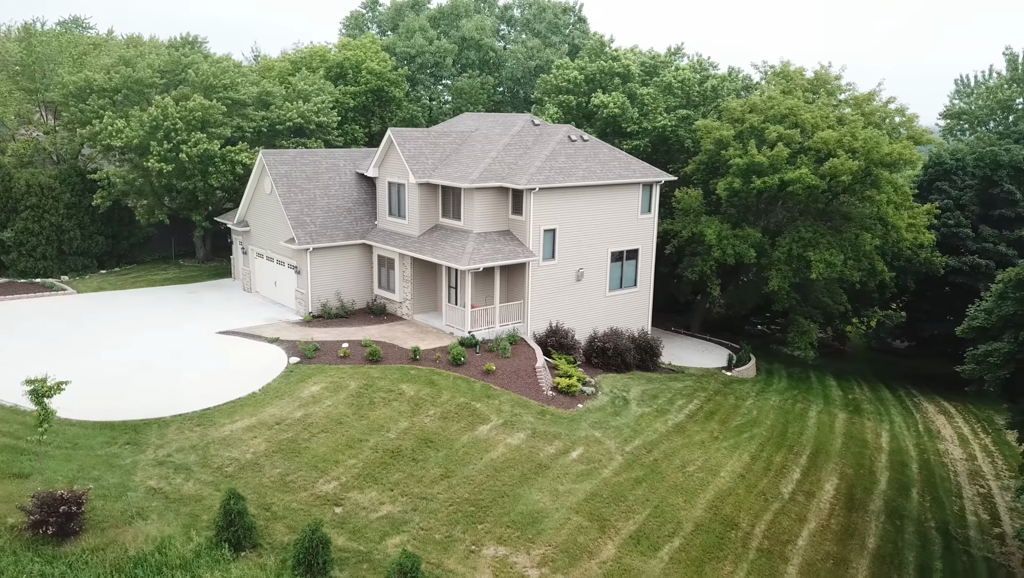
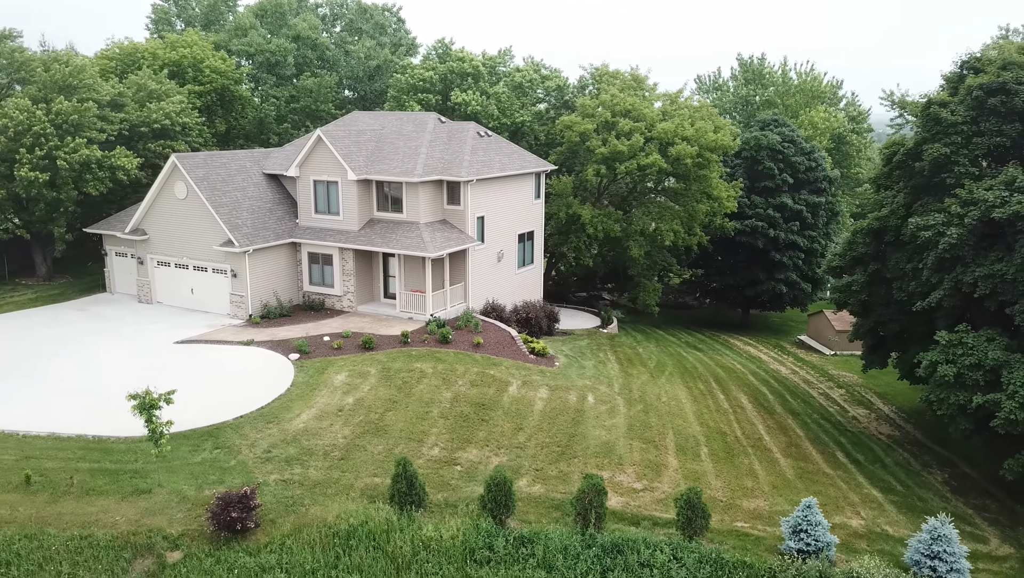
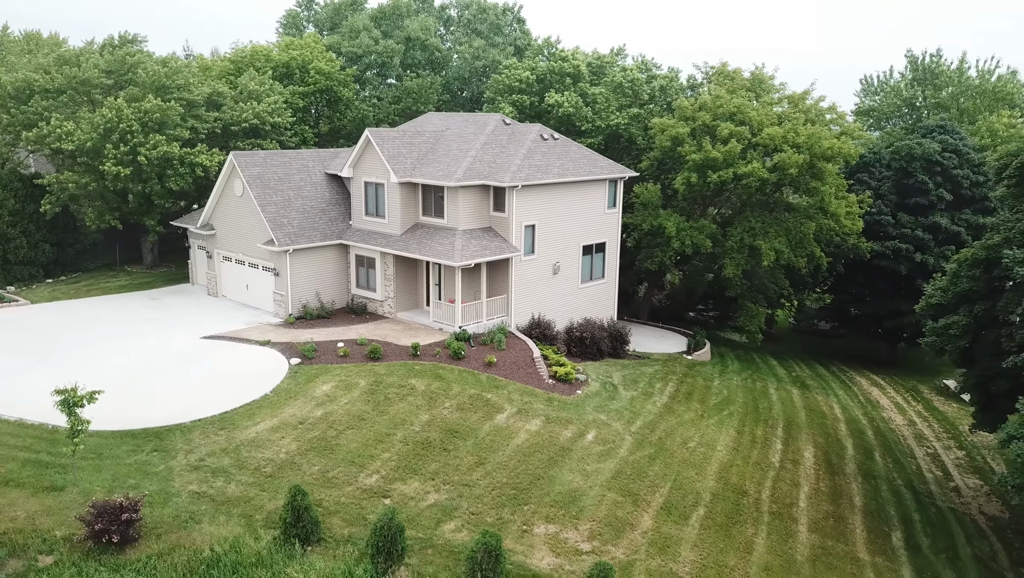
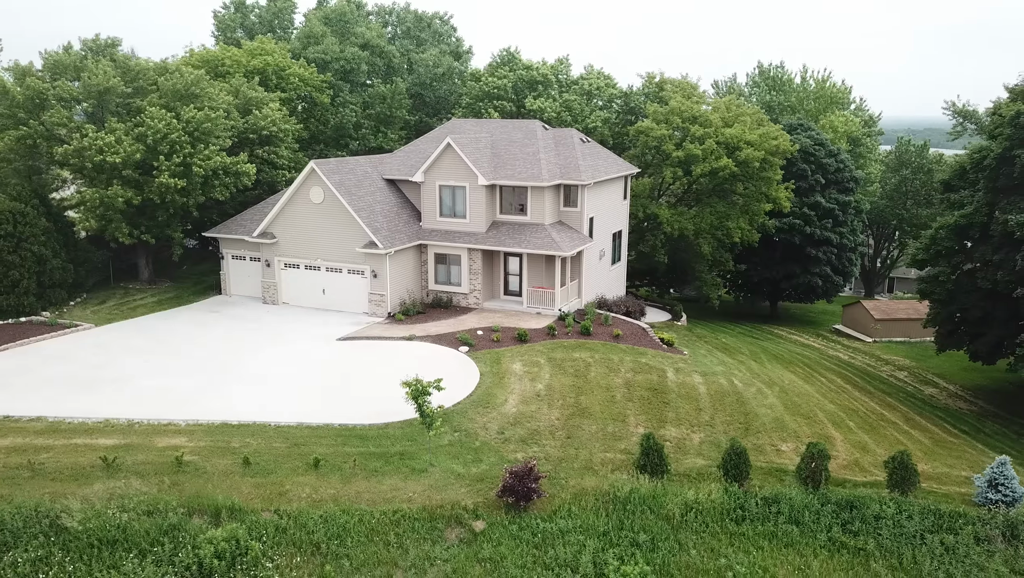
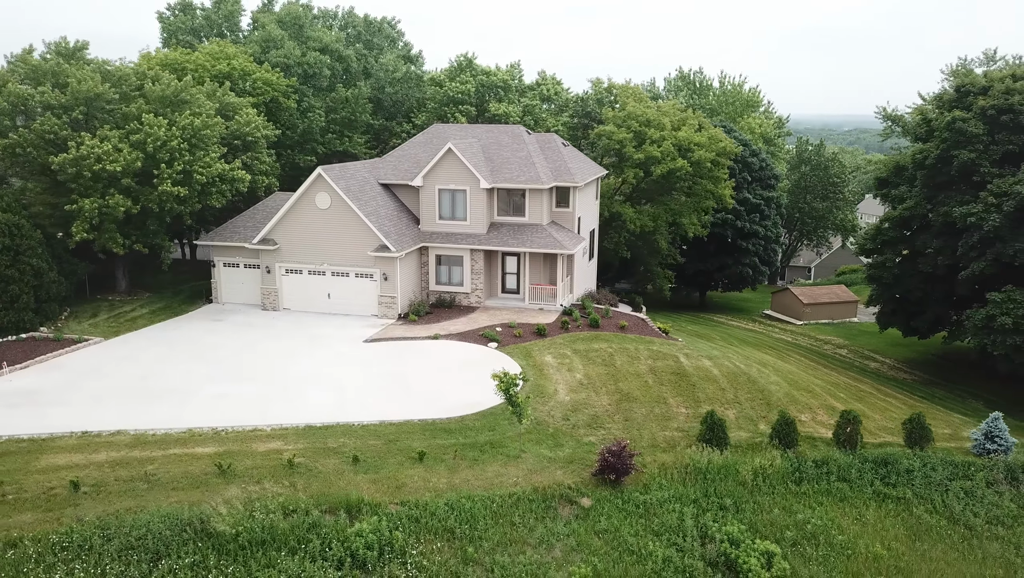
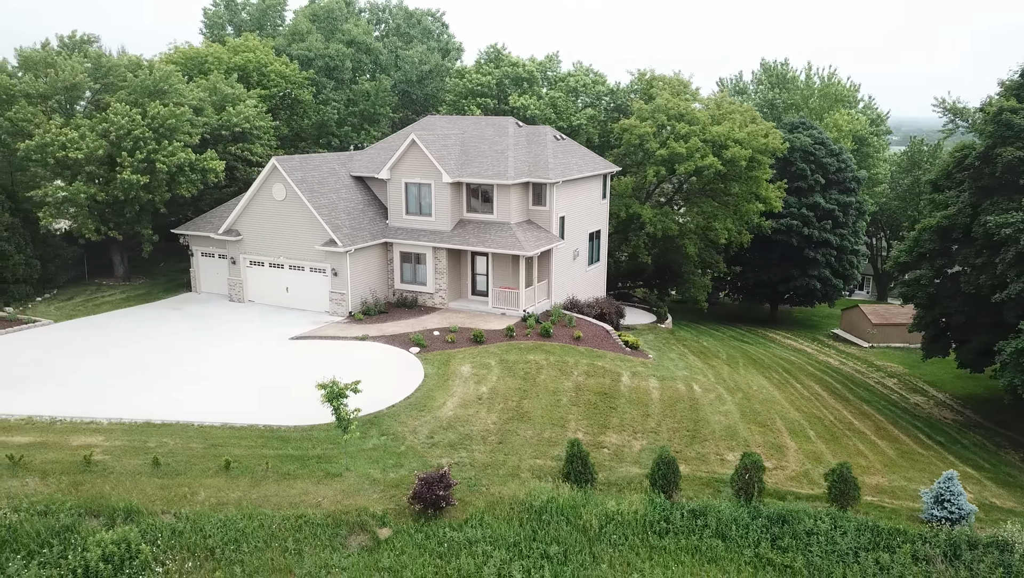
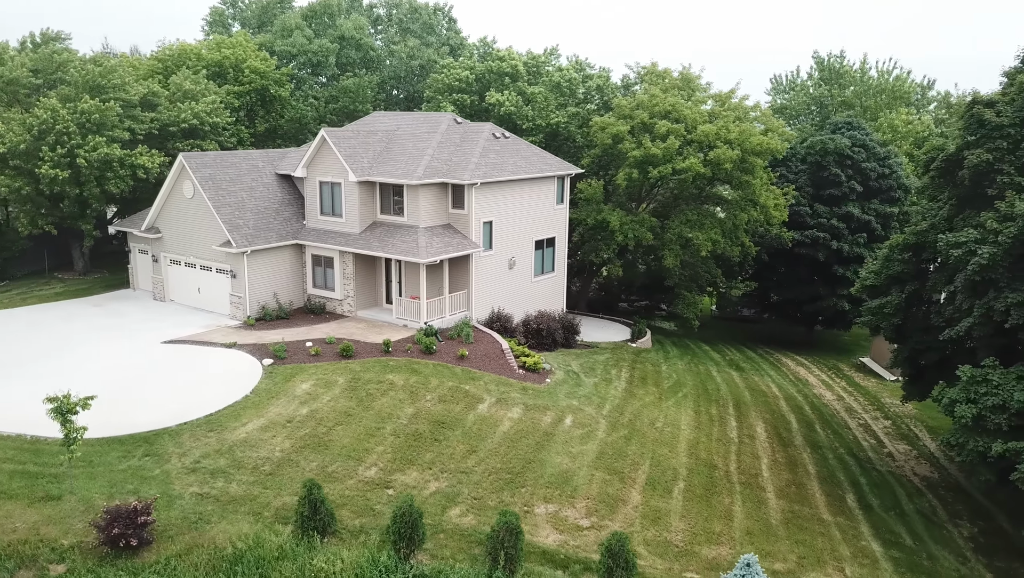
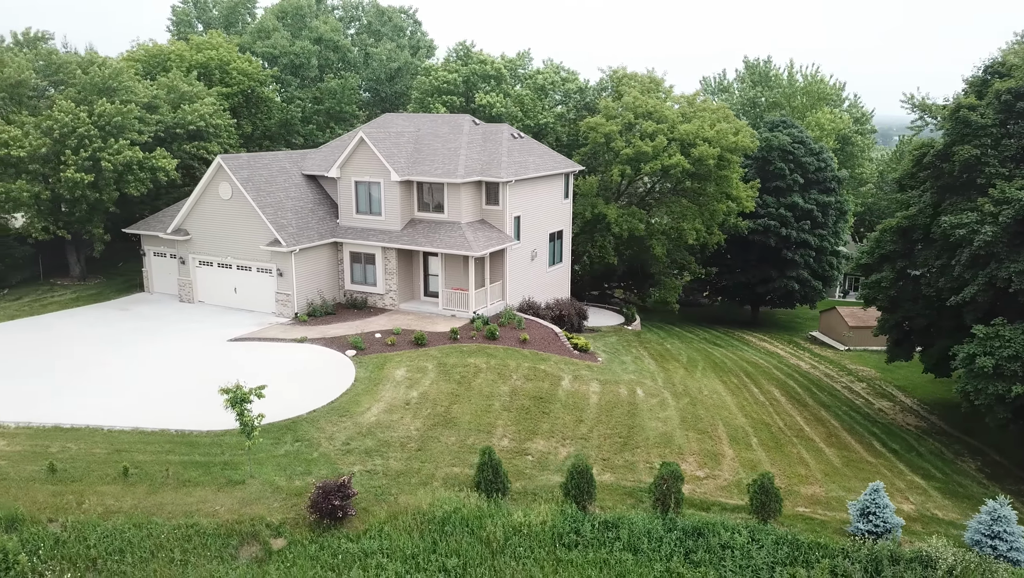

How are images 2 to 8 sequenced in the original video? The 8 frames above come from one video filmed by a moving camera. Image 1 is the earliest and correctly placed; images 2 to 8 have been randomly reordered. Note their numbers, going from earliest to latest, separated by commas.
3, 7, 2, 8, 6, 4, 5
